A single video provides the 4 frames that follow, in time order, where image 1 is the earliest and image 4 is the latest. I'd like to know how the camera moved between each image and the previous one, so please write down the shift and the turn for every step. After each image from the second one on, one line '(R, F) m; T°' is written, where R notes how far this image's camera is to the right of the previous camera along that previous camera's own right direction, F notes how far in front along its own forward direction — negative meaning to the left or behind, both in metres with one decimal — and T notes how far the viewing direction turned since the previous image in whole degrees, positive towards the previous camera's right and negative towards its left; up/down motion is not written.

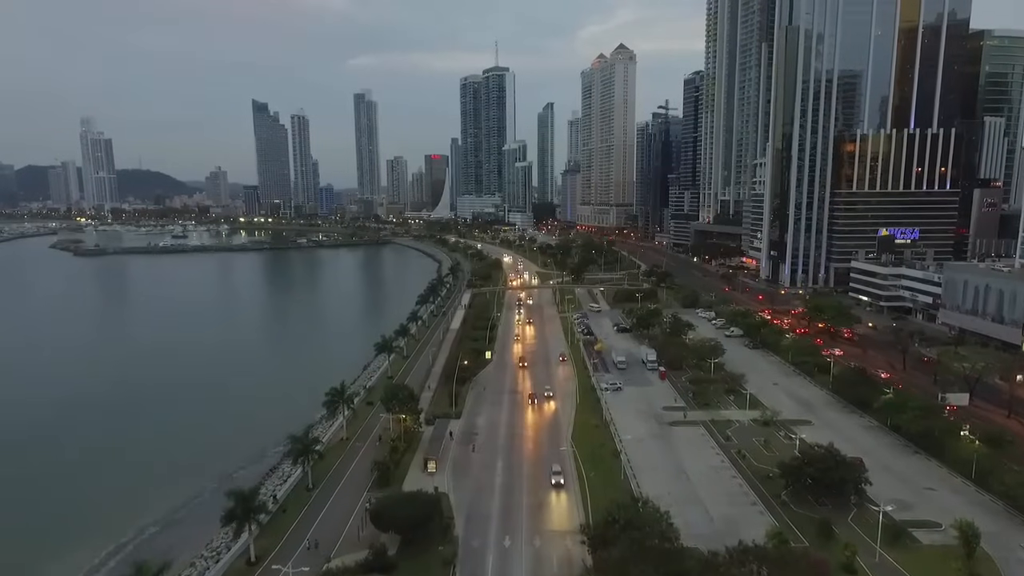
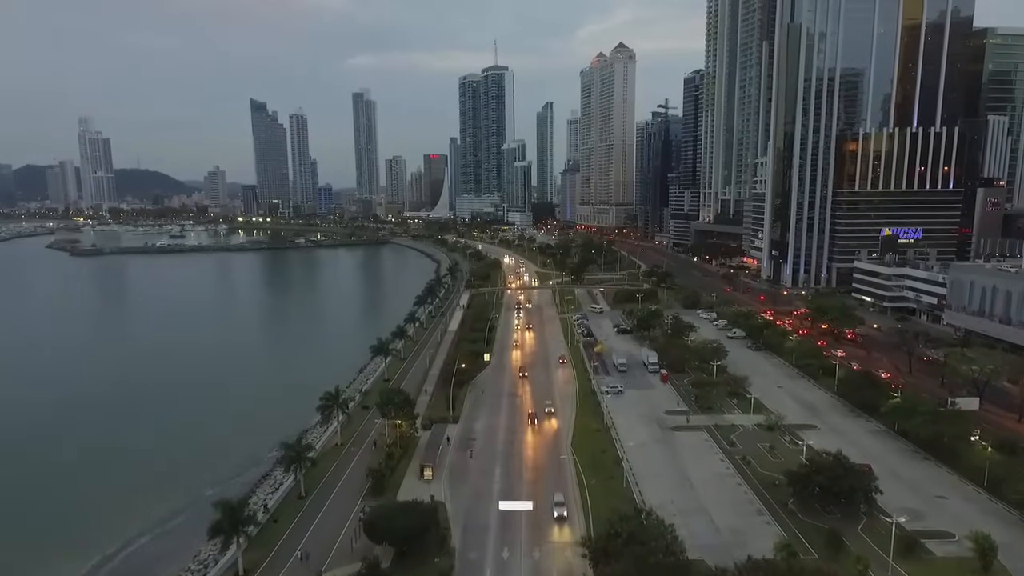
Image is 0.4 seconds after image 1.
(0.0, +0.3) m; 0°
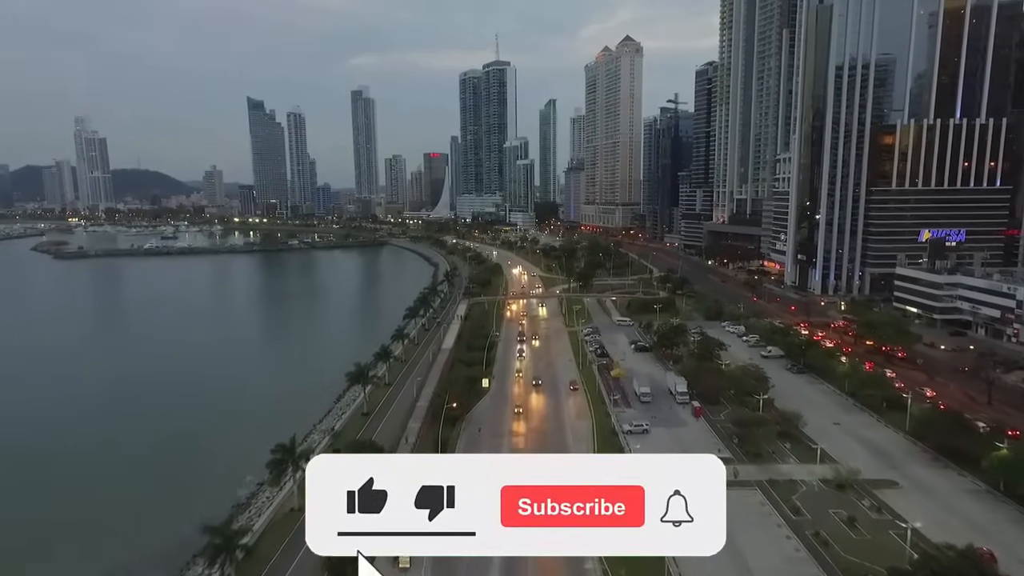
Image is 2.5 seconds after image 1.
(0.0, +2.9) m; 0°
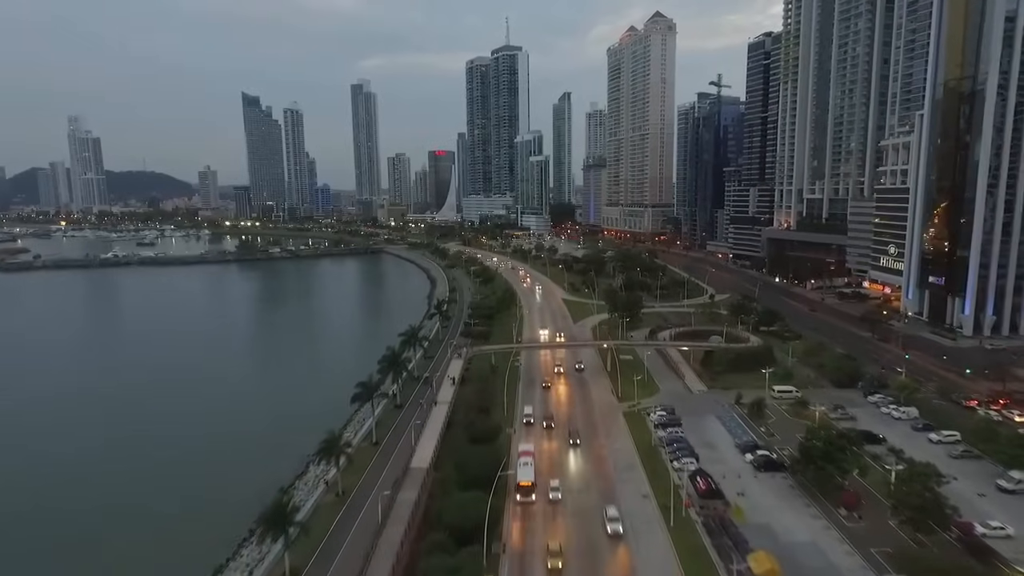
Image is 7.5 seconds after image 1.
(-0.3, +9.0) m; -1°
